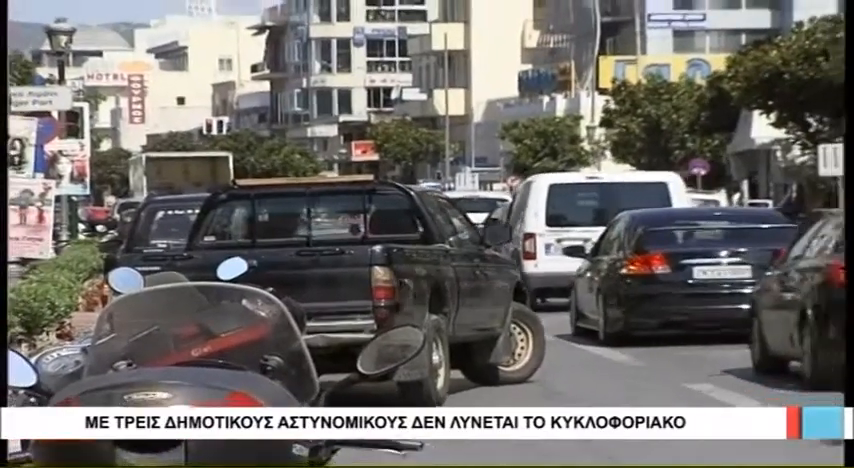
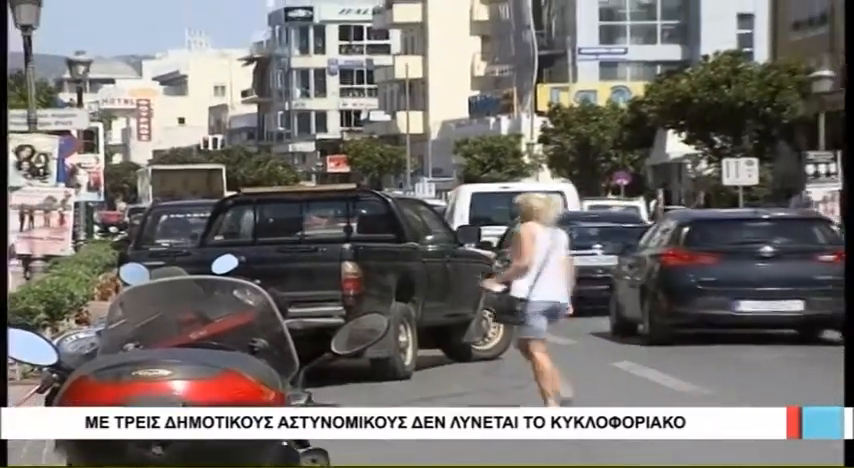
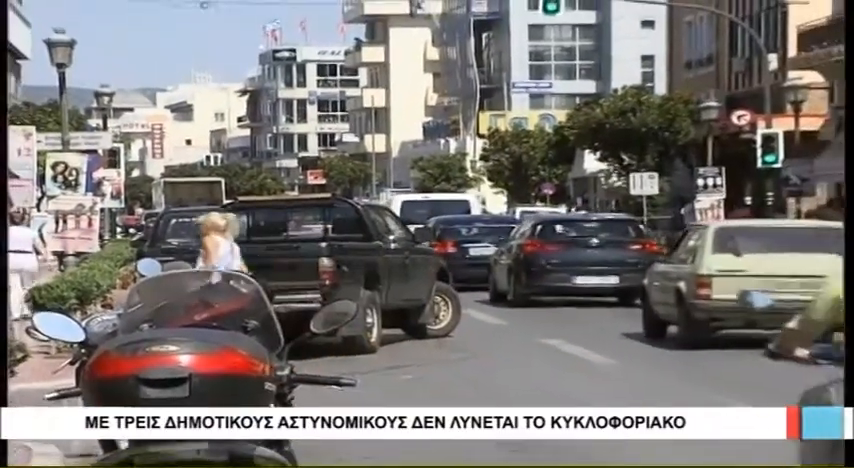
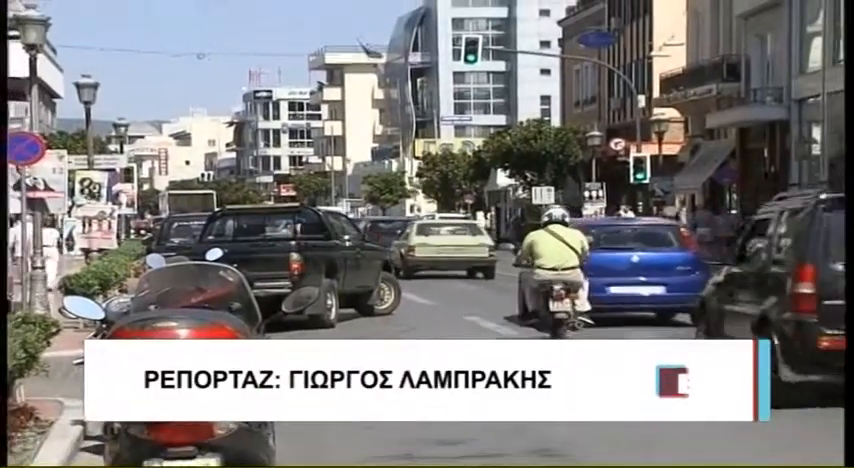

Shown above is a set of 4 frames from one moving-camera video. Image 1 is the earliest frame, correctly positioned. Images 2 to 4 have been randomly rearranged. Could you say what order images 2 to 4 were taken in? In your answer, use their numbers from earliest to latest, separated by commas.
2, 3, 4
